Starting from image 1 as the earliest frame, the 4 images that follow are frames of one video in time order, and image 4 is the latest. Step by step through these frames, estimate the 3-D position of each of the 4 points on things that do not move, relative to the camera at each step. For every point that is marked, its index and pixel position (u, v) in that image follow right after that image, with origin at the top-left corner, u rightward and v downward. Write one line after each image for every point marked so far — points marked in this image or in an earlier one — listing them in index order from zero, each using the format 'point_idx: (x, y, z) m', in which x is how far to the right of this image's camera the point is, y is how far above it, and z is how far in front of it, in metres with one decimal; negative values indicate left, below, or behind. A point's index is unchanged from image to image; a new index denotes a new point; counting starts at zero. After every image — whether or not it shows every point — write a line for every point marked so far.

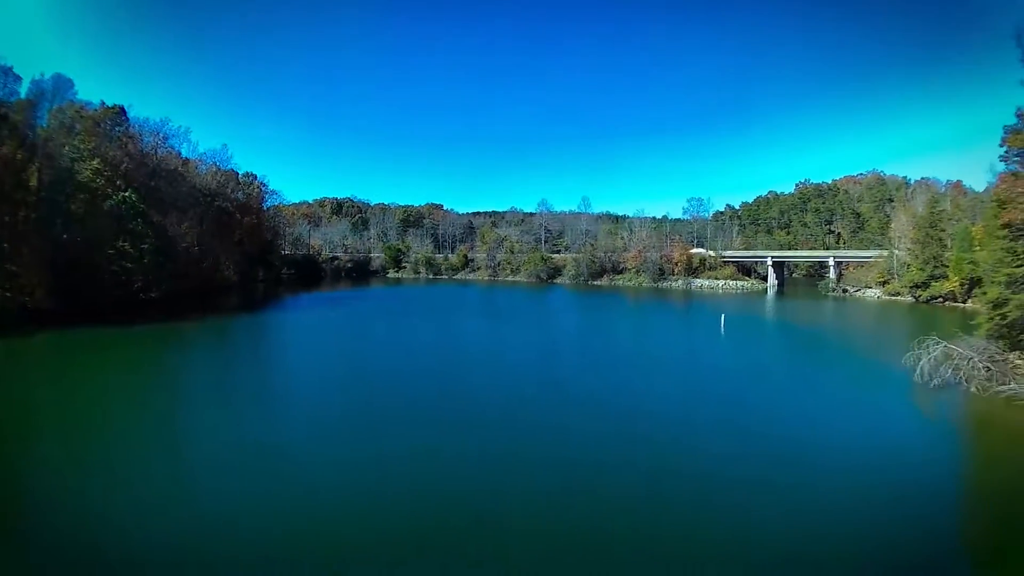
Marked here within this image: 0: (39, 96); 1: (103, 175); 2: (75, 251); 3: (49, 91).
0: (-14.6, +6.0, +16.6) m
1: (-14.3, +4.0, +18.7) m
2: (-13.9, +1.2, +17.1) m
3: (-14.5, +6.3, +16.8) m
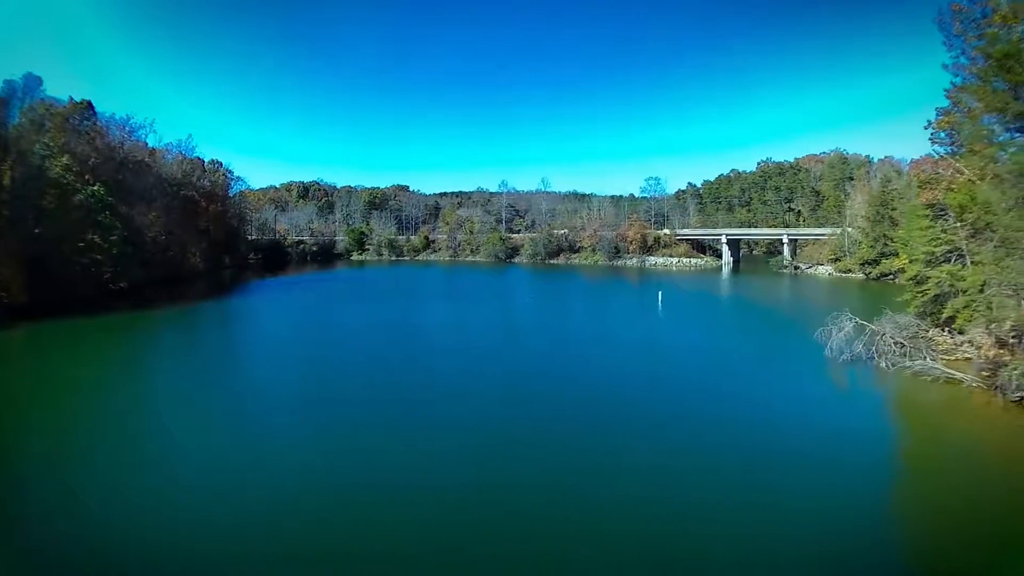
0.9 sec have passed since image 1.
0: (-16.9, +6.3, +17.7) m
1: (-16.4, +4.4, +19.9) m
2: (-16.1, +1.5, +18.5) m
3: (-16.8, +6.5, +17.9) m
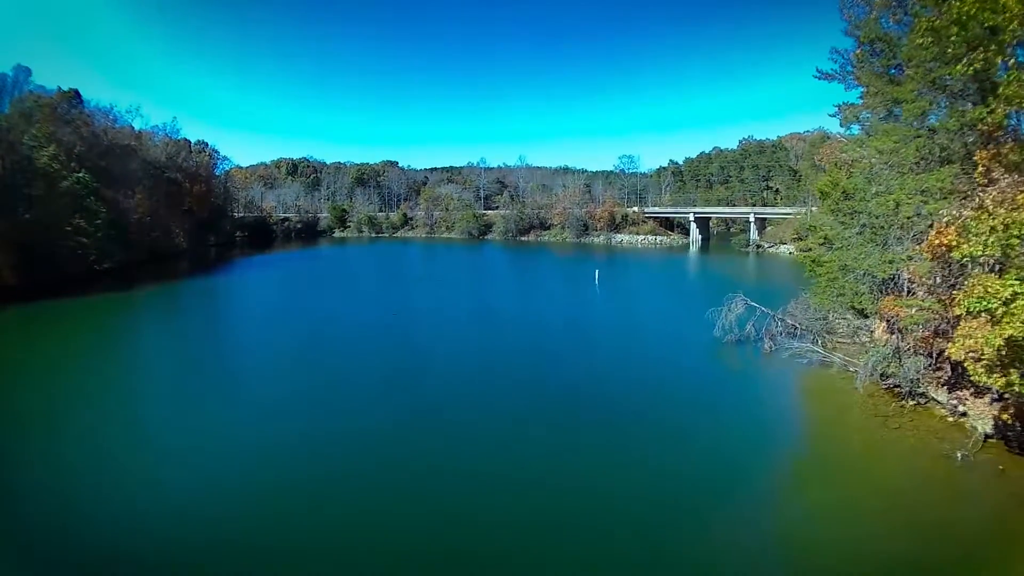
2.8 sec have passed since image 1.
0: (-18.7, +7.1, +19.4) m
1: (-18.0, +5.4, +21.7) m
2: (-17.8, +2.4, +20.5) m
3: (-18.5, +7.3, +19.6) m
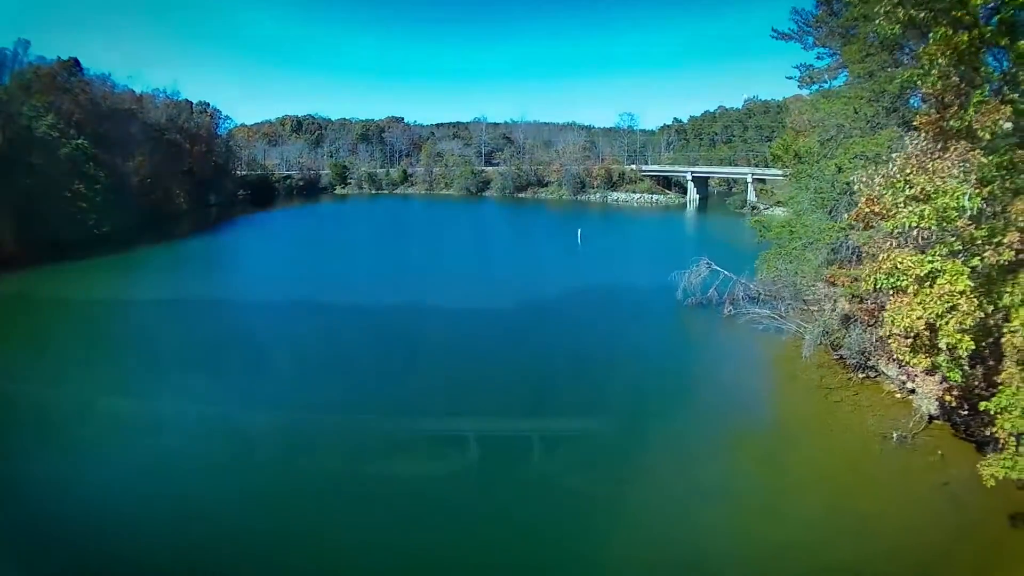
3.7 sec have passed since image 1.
0: (-19.1, +8.7, +20.2) m
1: (-18.3, +7.2, +22.6) m
2: (-18.2, +4.2, +21.6) m
3: (-19.0, +9.0, +20.3) m
